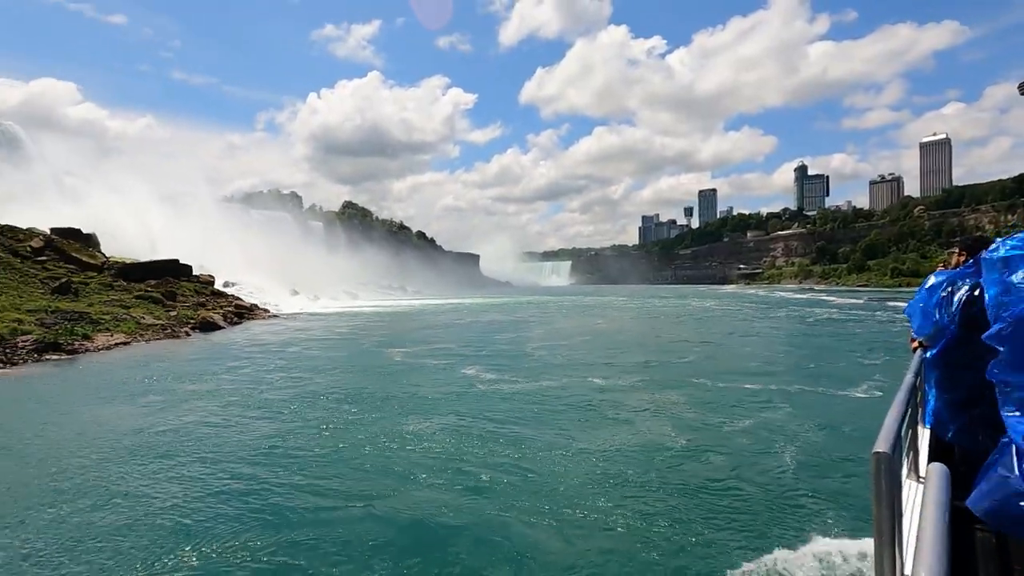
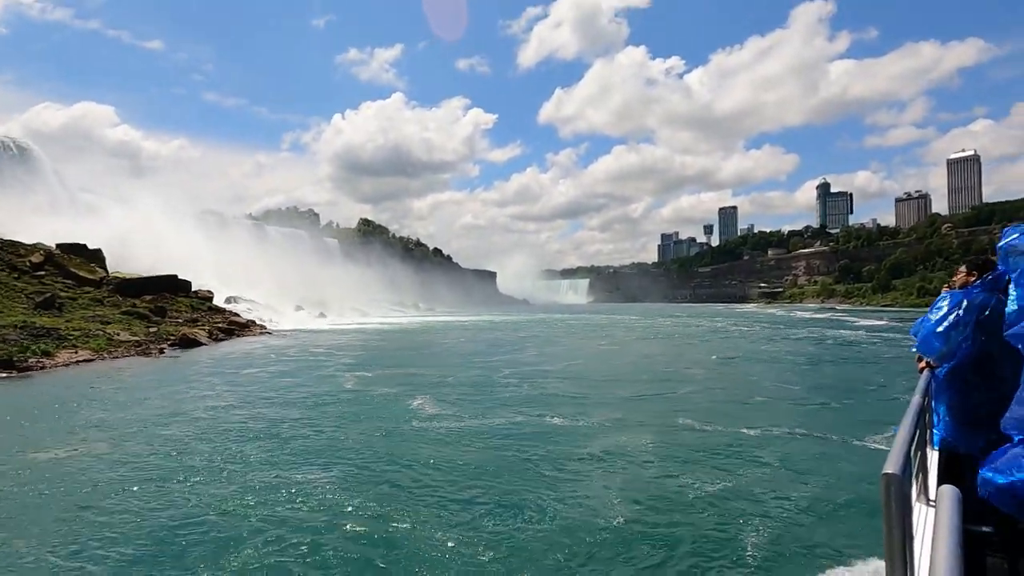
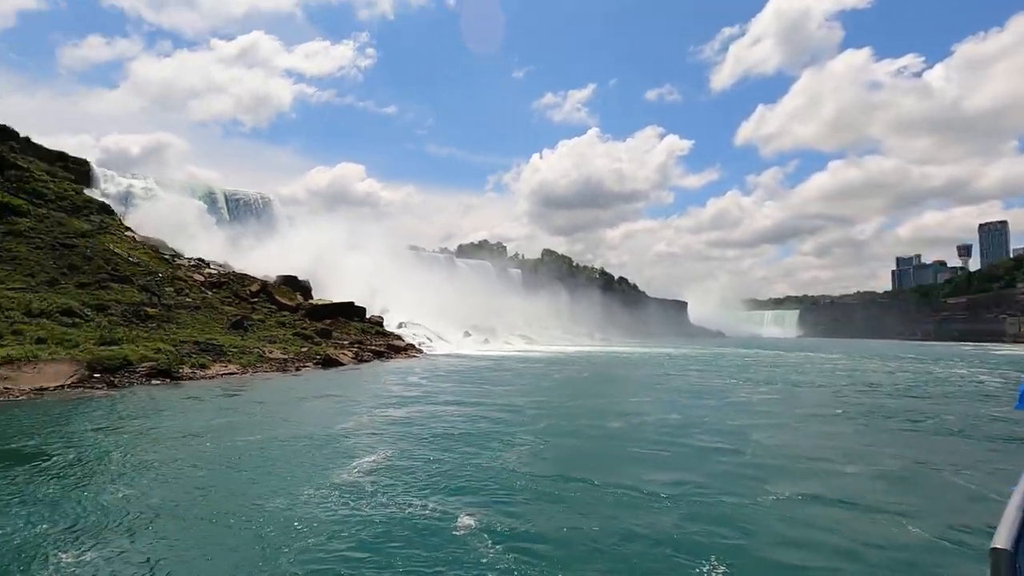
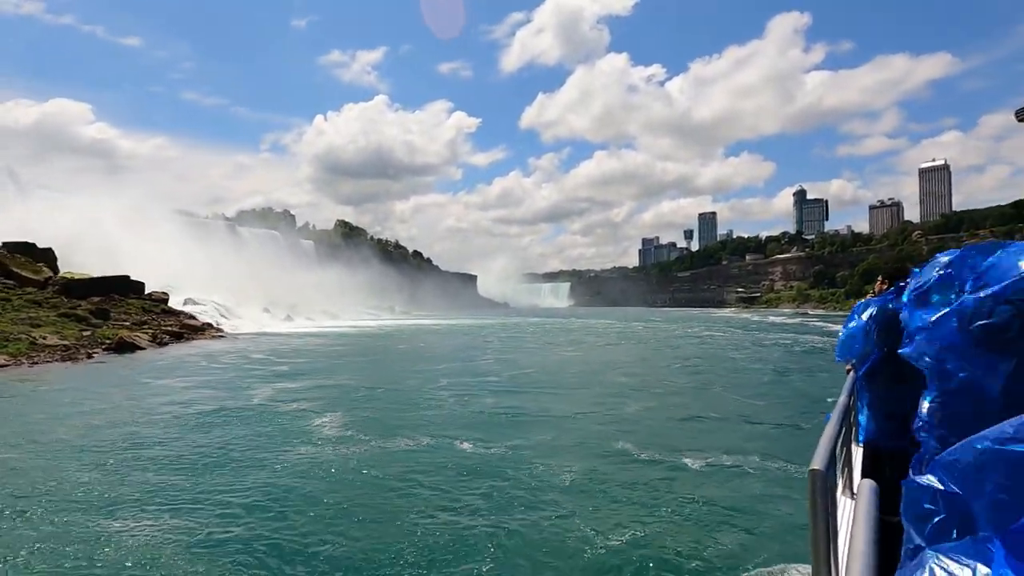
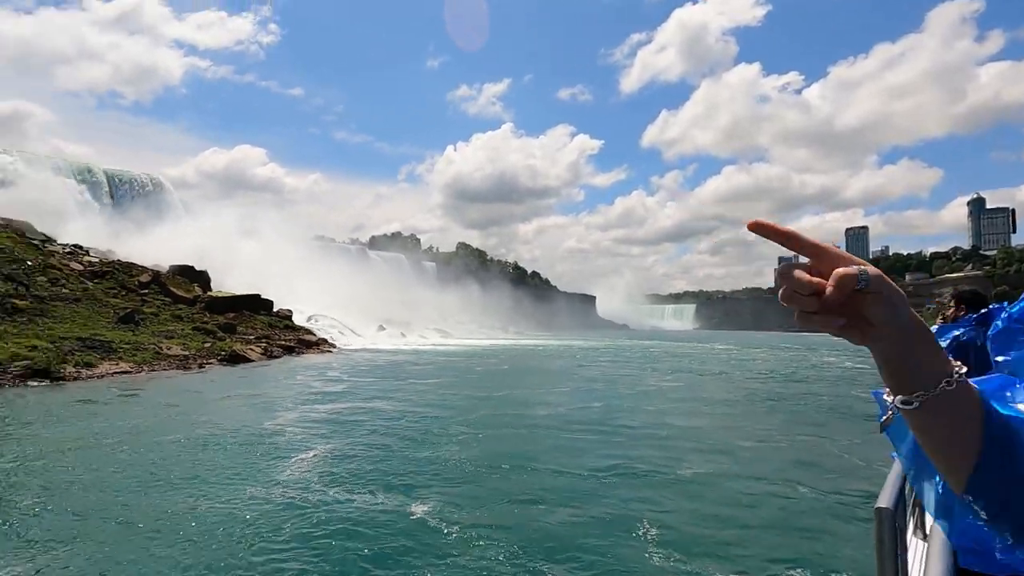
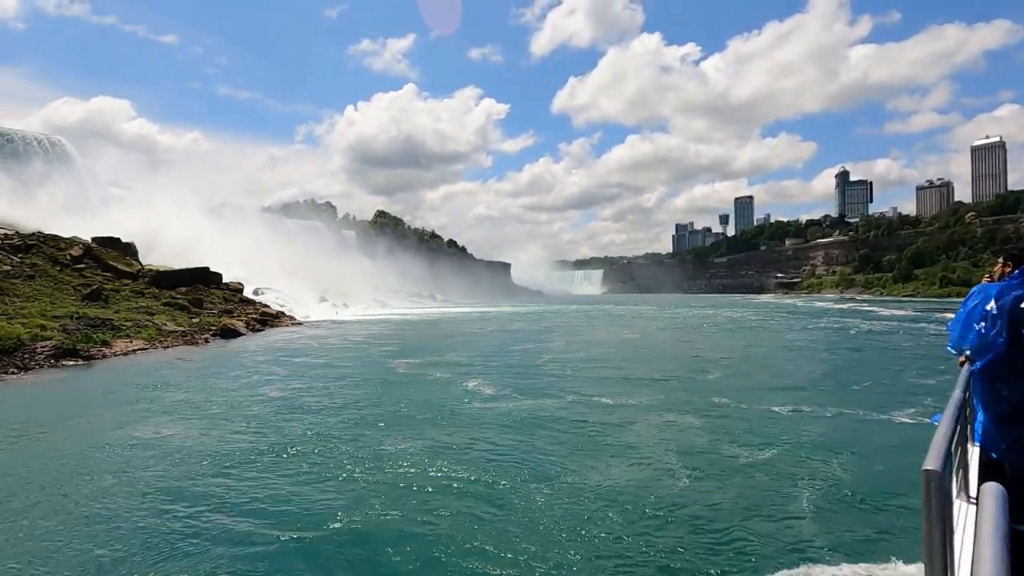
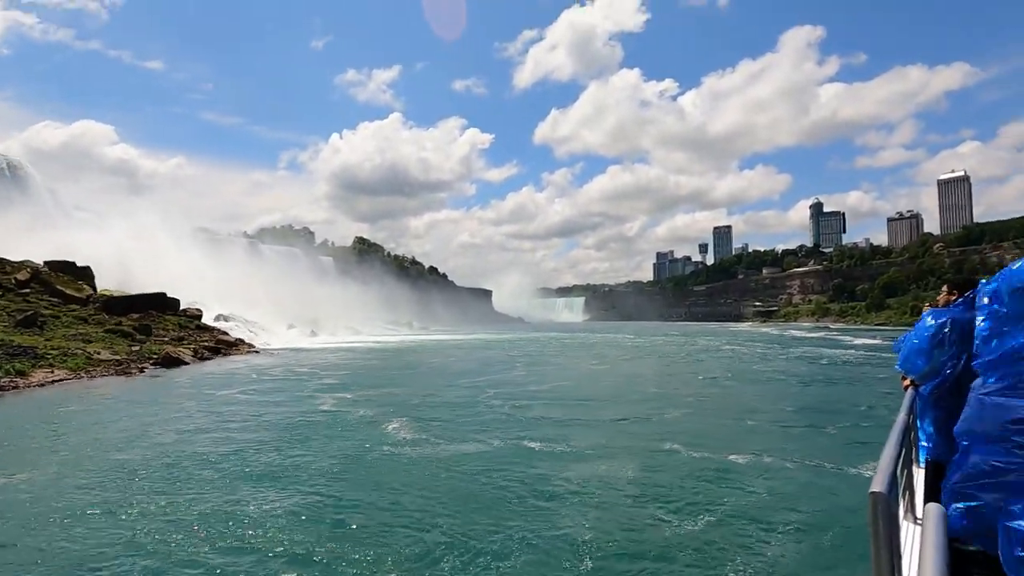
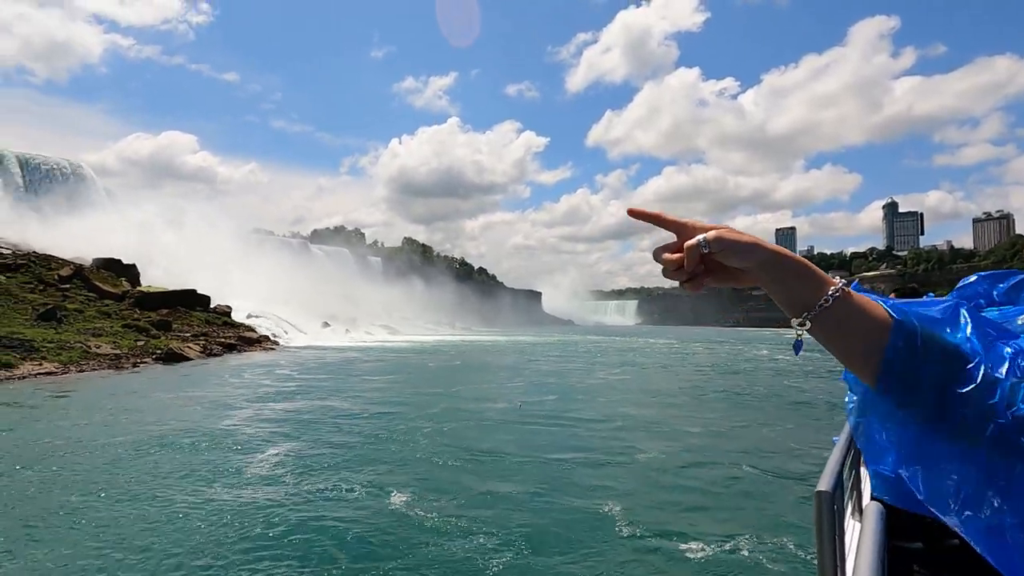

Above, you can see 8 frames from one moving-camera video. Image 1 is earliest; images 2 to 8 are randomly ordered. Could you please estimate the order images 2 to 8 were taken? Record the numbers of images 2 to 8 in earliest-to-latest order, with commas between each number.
6, 2, 7, 4, 8, 5, 3
